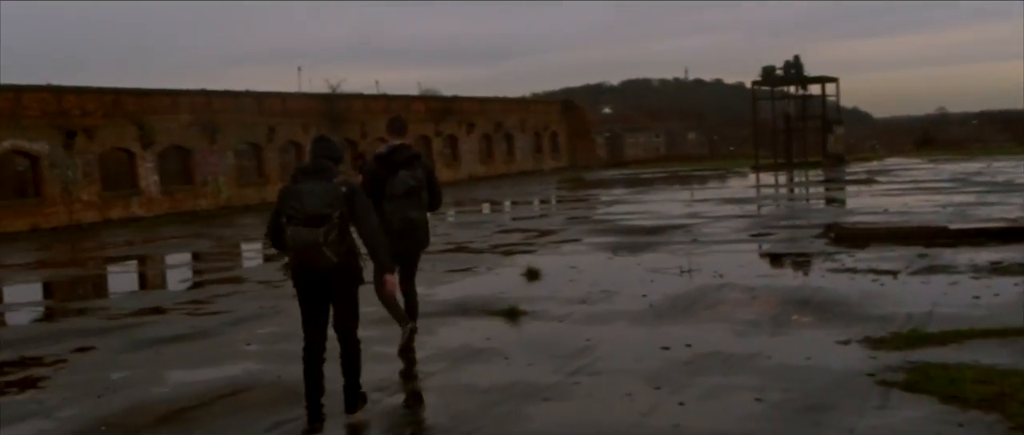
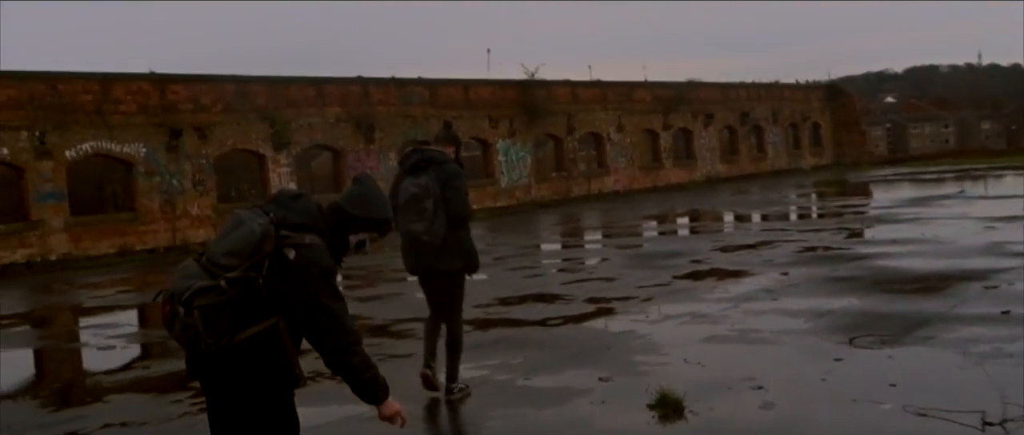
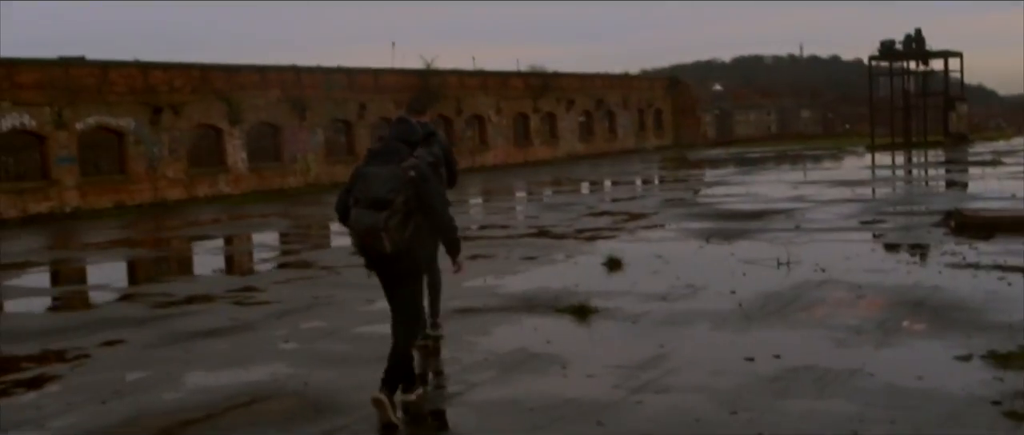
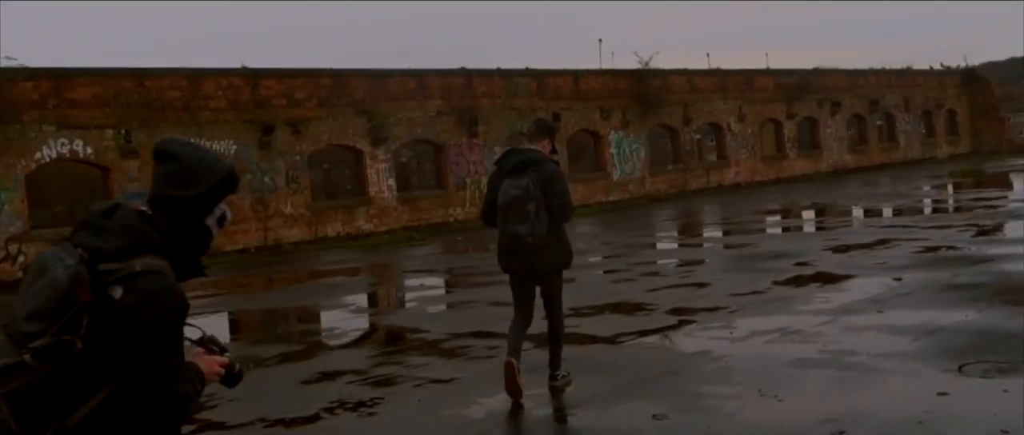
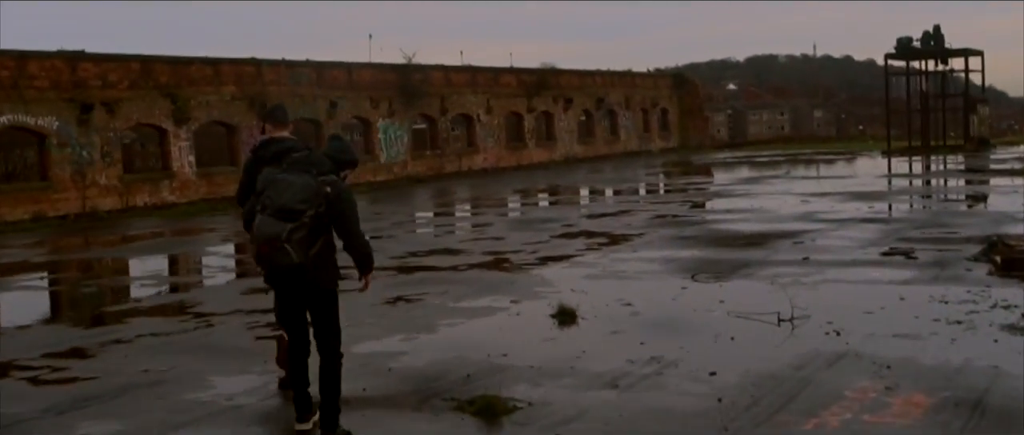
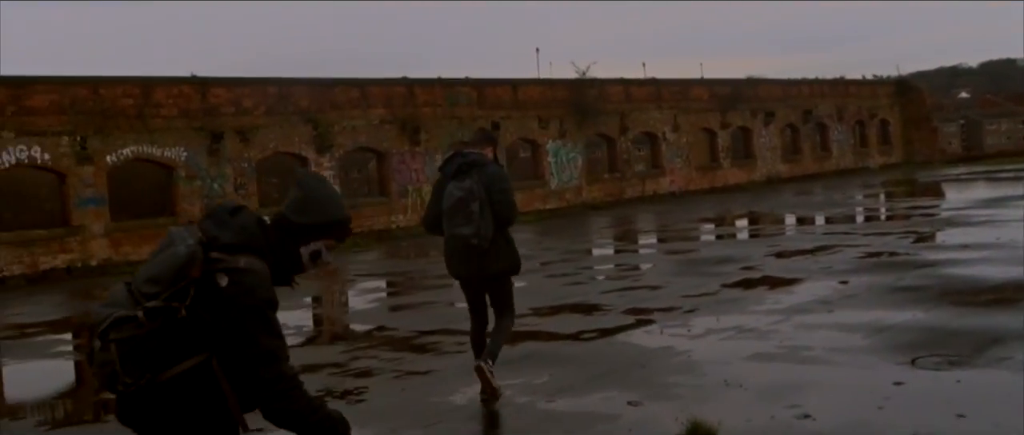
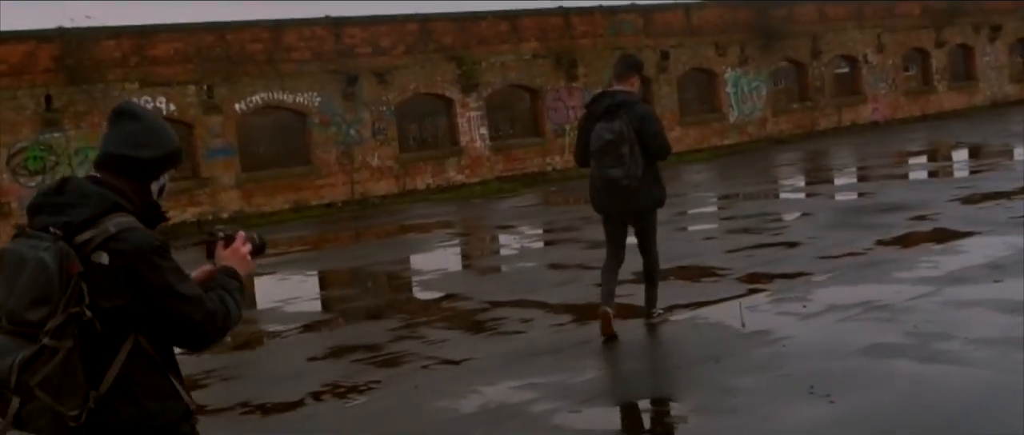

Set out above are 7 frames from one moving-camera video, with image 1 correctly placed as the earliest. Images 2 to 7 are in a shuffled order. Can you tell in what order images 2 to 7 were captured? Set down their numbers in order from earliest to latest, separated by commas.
3, 5, 2, 6, 4, 7
